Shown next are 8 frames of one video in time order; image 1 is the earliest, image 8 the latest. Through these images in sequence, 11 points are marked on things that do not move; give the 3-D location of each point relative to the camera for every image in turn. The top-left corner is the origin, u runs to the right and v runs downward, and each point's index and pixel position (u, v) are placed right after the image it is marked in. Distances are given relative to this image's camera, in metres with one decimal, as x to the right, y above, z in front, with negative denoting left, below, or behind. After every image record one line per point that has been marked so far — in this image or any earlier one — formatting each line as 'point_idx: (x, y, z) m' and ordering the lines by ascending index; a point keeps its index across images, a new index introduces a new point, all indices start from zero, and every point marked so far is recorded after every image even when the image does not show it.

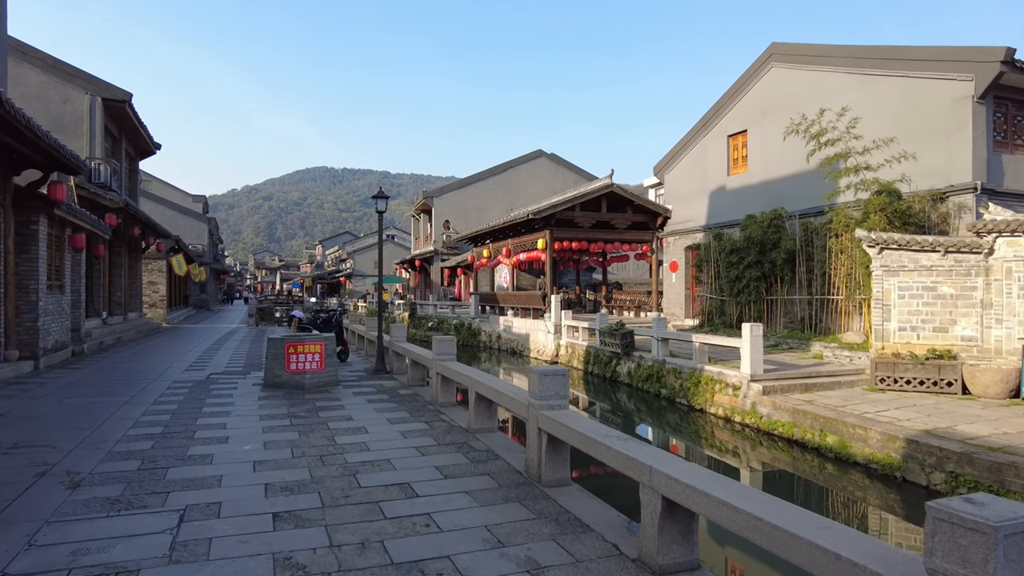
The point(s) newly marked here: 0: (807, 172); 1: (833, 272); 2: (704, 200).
0: (+6.1, +2.4, +11.6) m
1: (+5.8, +0.3, +10.9) m
2: (+4.7, +2.1, +14.7) m
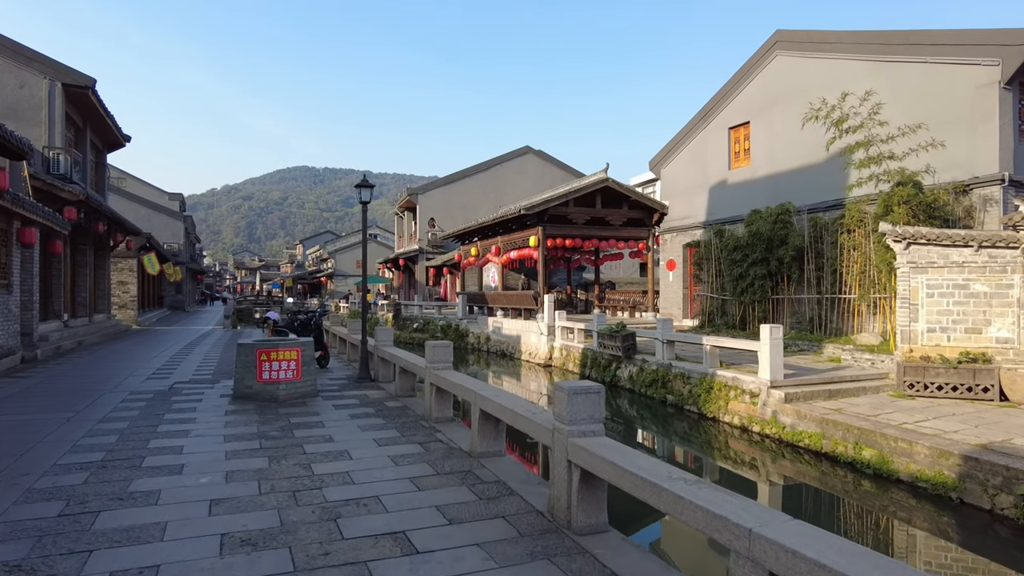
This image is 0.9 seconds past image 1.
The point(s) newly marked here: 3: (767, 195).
0: (+5.9, +2.4, +11.0) m
1: (+5.7, +0.3, +10.3) m
2: (+4.5, +2.2, +14.1) m
3: (+5.3, +1.9, +12.4) m
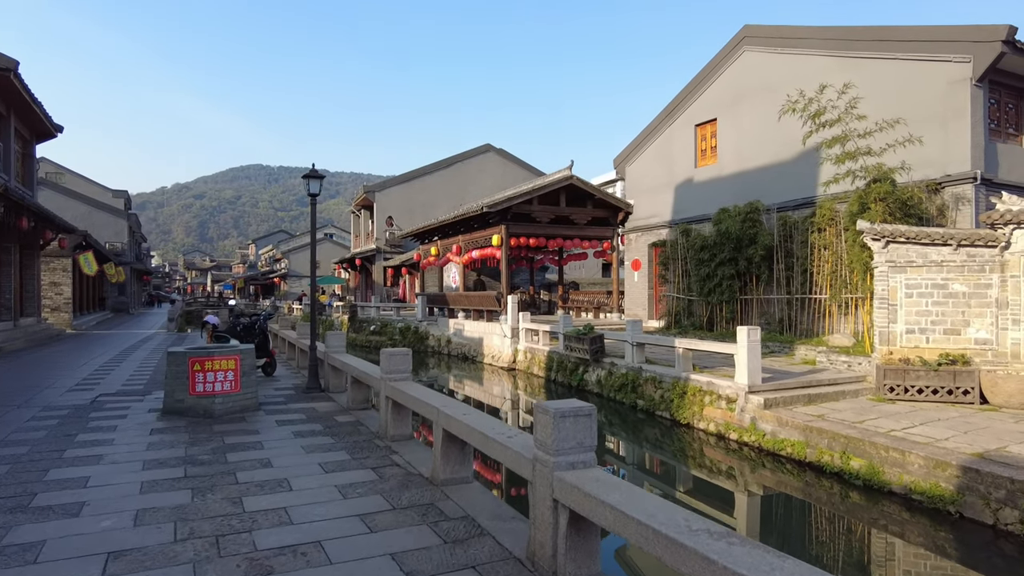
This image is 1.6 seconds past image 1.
0: (+5.3, +2.4, +10.9) m
1: (+5.1, +0.3, +10.1) m
2: (+3.6, +2.2, +13.8) m
3: (+4.5, +1.9, +12.2) m
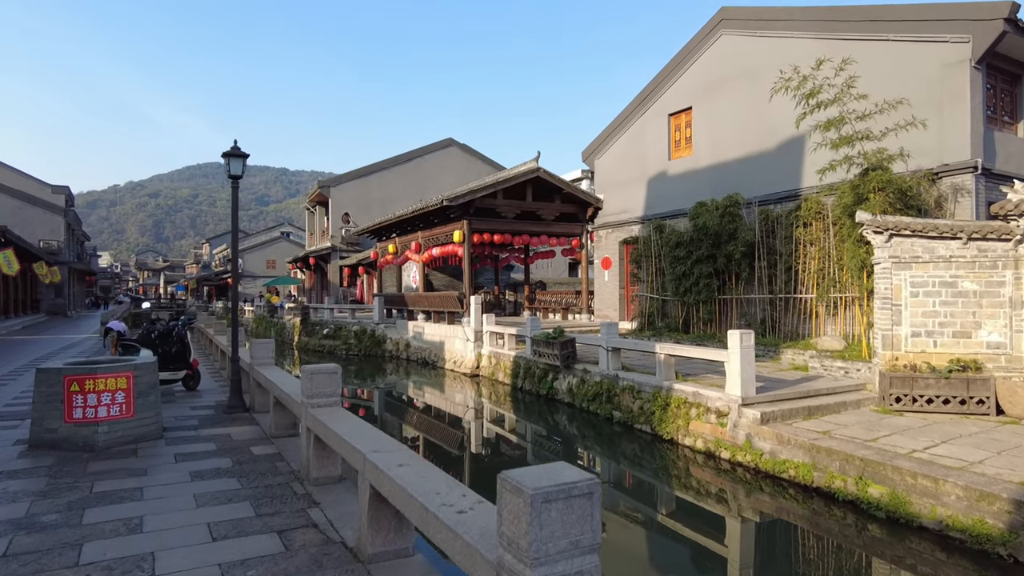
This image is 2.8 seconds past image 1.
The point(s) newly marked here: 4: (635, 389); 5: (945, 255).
0: (+4.7, +2.5, +10.2) m
1: (+4.5, +0.3, +9.4) m
2: (+2.8, +2.2, +13.0) m
3: (+3.8, +1.9, +11.5) m
4: (+1.6, -1.3, +7.8) m
5: (+4.6, +0.3, +6.4) m
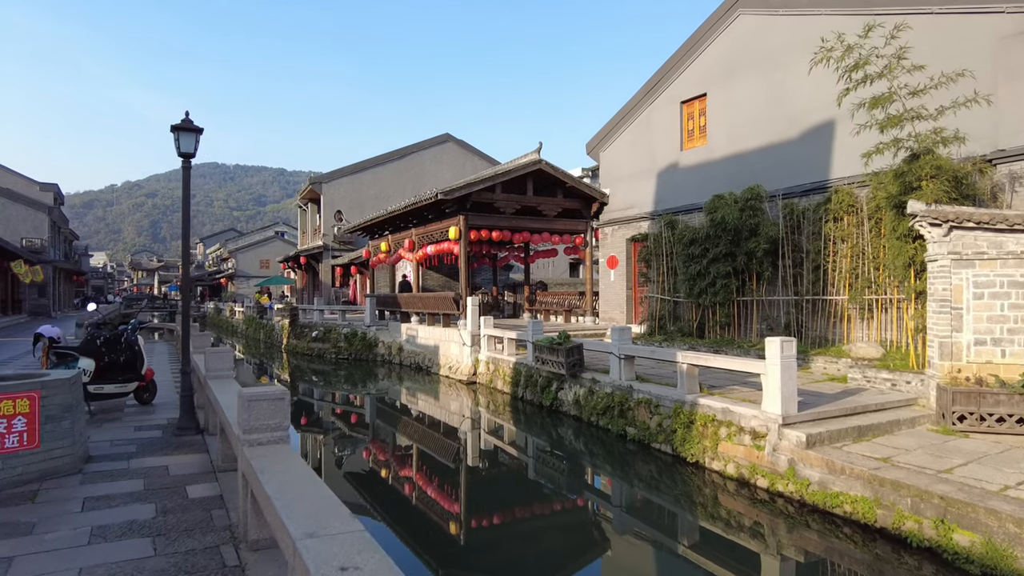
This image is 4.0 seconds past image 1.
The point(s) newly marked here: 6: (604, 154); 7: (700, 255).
0: (+4.7, +2.4, +9.3) m
1: (+4.5, +0.3, +8.5) m
2: (+2.8, +2.2, +12.2) m
3: (+3.8, +1.9, +10.6) m
4: (+1.6, -1.3, +6.9) m
5: (+4.6, +0.3, +5.5) m
6: (+2.1, +3.0, +13.5) m
7: (+3.2, +0.6, +10.0) m
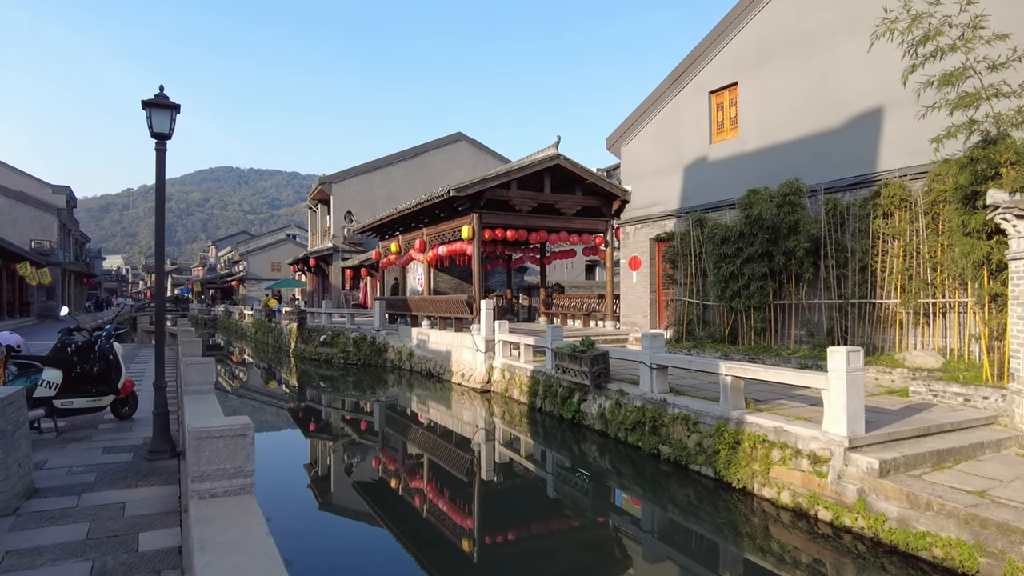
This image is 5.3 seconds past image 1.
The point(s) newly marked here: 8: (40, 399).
0: (+4.9, +2.4, +8.6) m
1: (+4.7, +0.3, +7.8) m
2: (+3.1, +2.1, +11.5) m
3: (+4.1, +1.9, +9.9) m
4: (+1.8, -1.3, +6.2) m
5: (+4.8, +0.3, +4.7) m
6: (+2.4, +3.0, +12.8) m
7: (+3.4, +0.5, +9.3) m
8: (-3.7, -0.9, +4.8) m
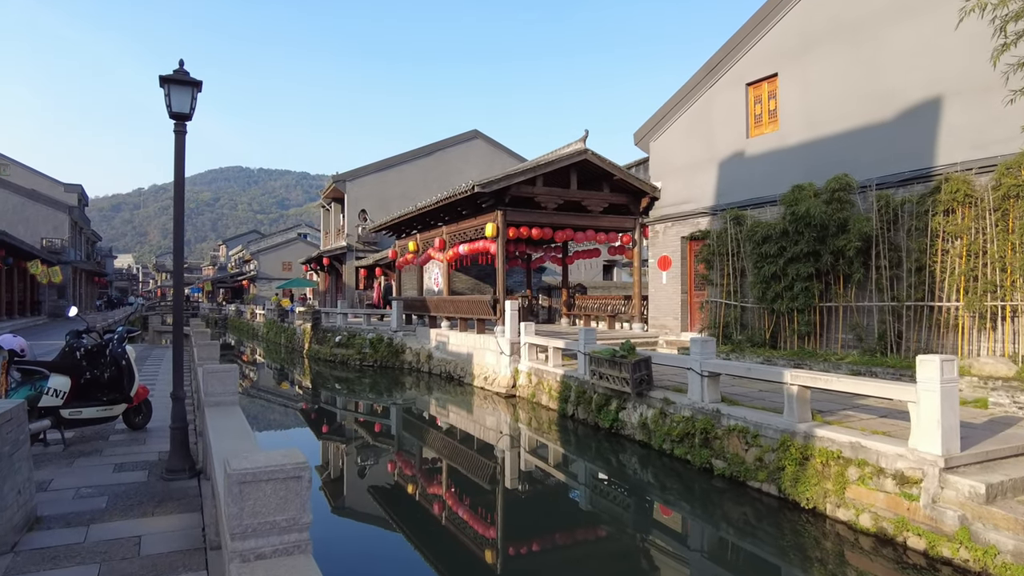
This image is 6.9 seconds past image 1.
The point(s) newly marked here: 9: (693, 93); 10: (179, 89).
0: (+5.4, +2.4, +8.0) m
1: (+5.2, +0.3, +7.2) m
2: (+3.6, +2.1, +10.9) m
3: (+4.5, +1.9, +9.3) m
4: (+2.2, -1.3, +5.7) m
5: (+5.2, +0.3, +4.2) m
6: (+2.9, +2.9, +12.3) m
7: (+3.9, +0.5, +8.8) m
8: (-3.3, -0.9, +4.3) m
9: (+3.4, +3.6, +11.2) m
10: (-2.1, +1.3, +3.9) m
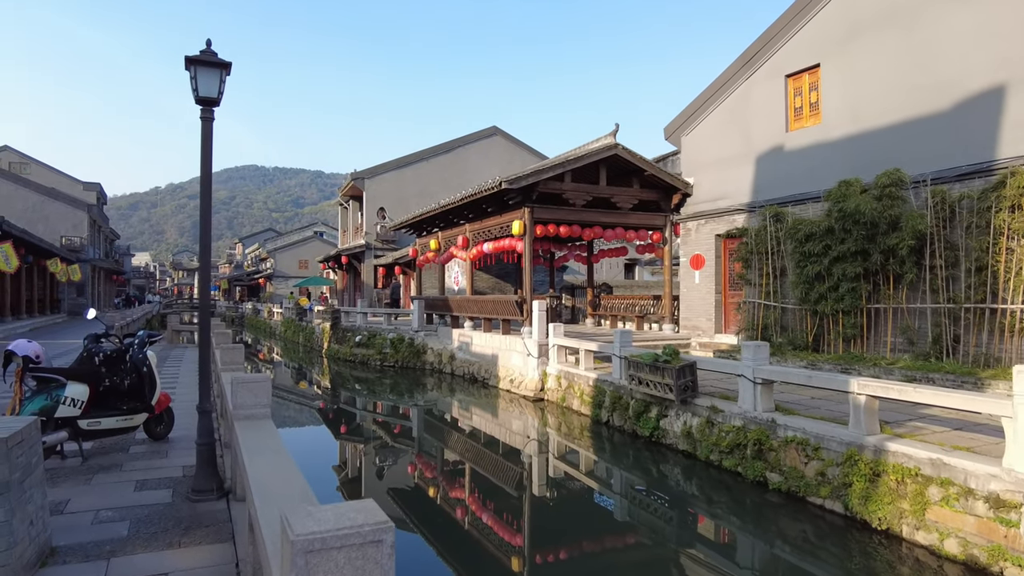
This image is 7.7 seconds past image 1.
0: (+5.8, +2.4, +7.6) m
1: (+5.6, +0.2, +6.8) m
2: (+4.1, +2.1, +10.5) m
3: (+5.0, +1.9, +8.9) m
4: (+2.6, -1.3, +5.3) m
5: (+5.5, +0.3, +3.7) m
6: (+3.4, +2.9, +11.9) m
7: (+4.3, +0.5, +8.3) m
8: (-3.0, -0.9, +4.0) m
9: (+3.9, +3.6, +10.8) m
10: (-1.8, +1.2, +3.6) m
